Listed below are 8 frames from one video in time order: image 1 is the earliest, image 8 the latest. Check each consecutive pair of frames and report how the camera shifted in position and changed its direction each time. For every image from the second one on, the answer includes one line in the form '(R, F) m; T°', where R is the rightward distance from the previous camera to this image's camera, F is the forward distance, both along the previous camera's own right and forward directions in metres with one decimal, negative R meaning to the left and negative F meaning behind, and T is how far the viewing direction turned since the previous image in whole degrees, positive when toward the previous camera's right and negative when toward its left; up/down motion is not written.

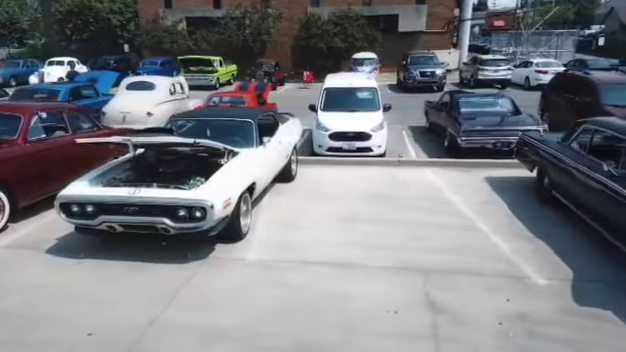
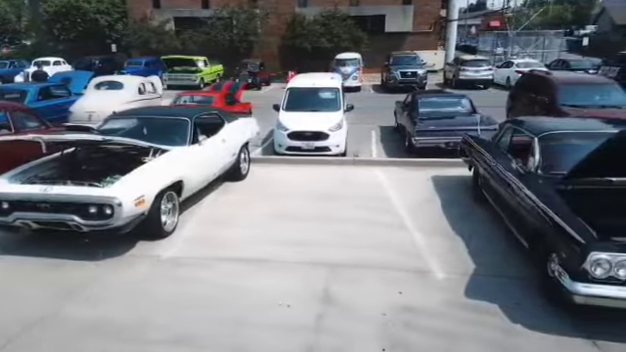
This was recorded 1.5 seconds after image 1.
(+1.0, -0.1) m; 0°
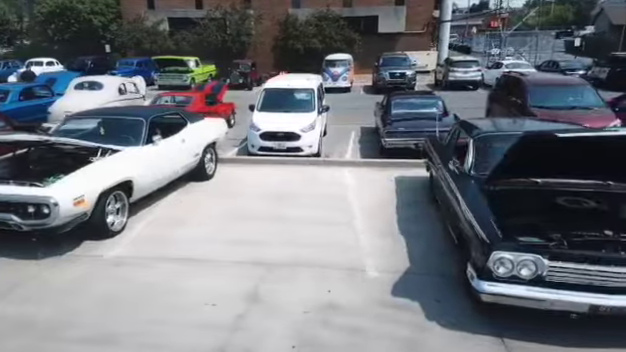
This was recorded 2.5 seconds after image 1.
(+0.7, -0.1) m; 0°
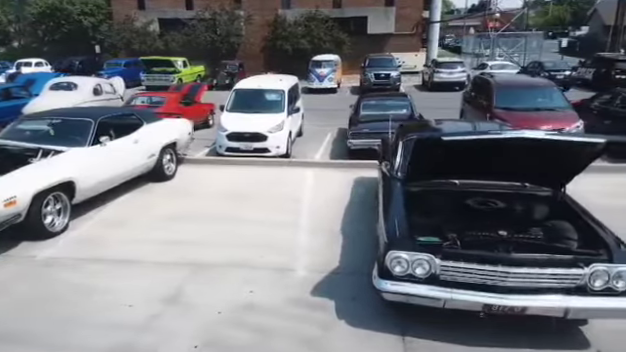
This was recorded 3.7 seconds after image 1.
(+0.8, 0.0) m; 0°
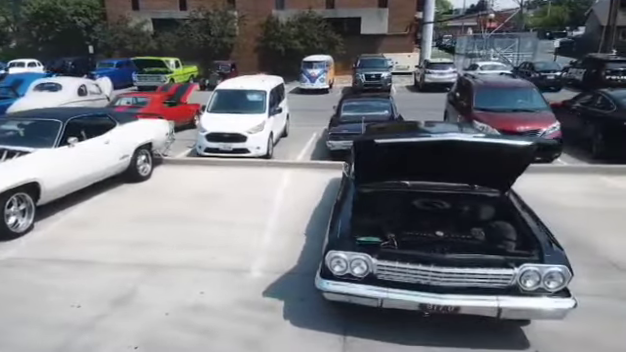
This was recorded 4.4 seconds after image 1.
(+0.5, 0.0) m; 0°
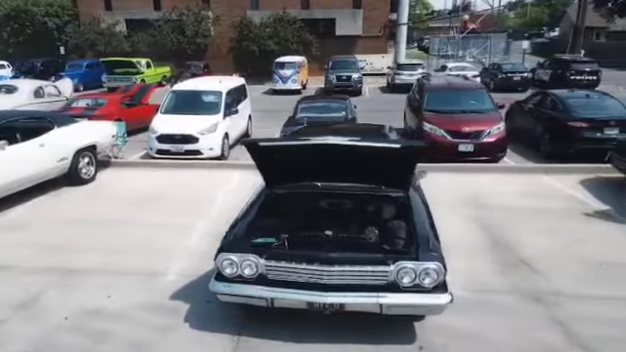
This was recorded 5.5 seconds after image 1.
(+0.8, -0.1) m; +2°
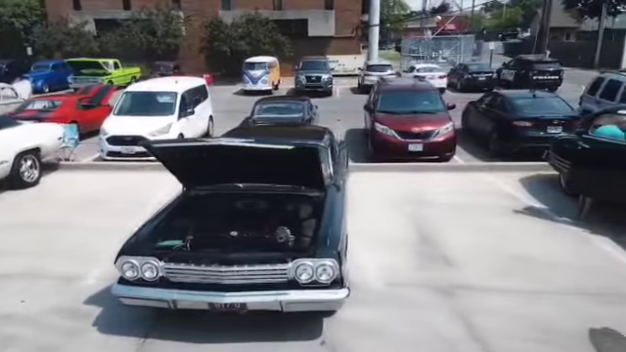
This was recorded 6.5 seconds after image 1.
(+0.7, -0.1) m; +2°
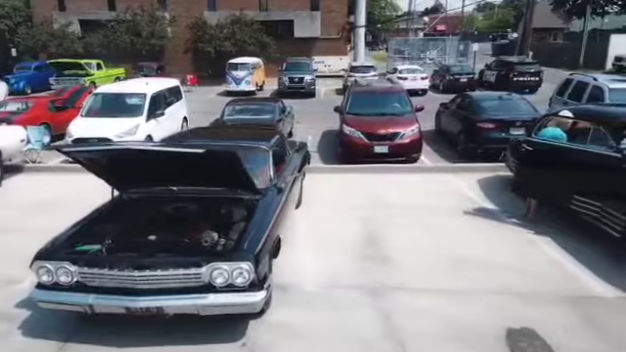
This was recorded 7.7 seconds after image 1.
(+0.6, 0.0) m; +1°
